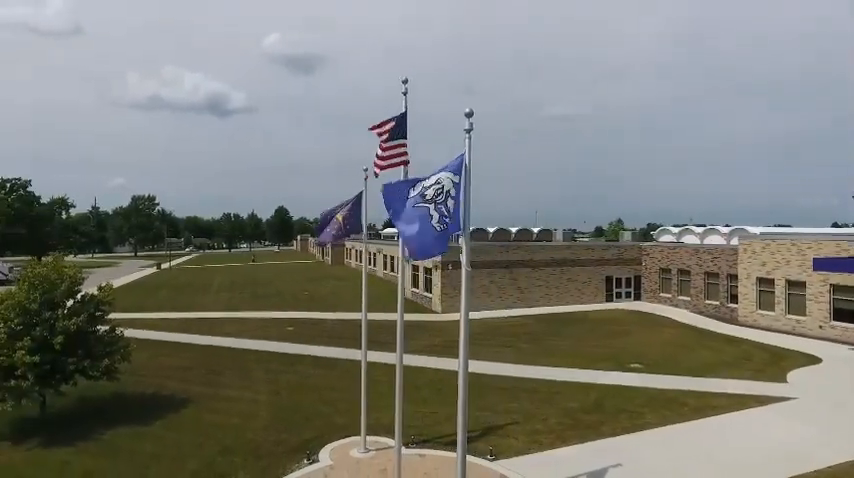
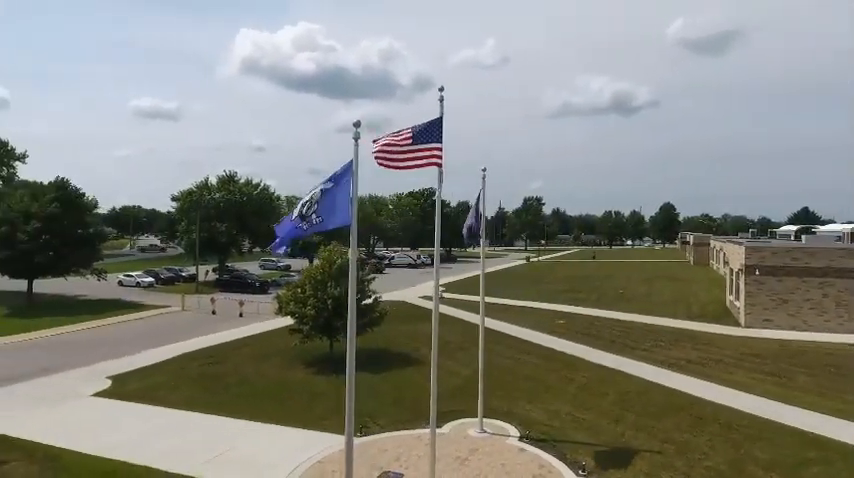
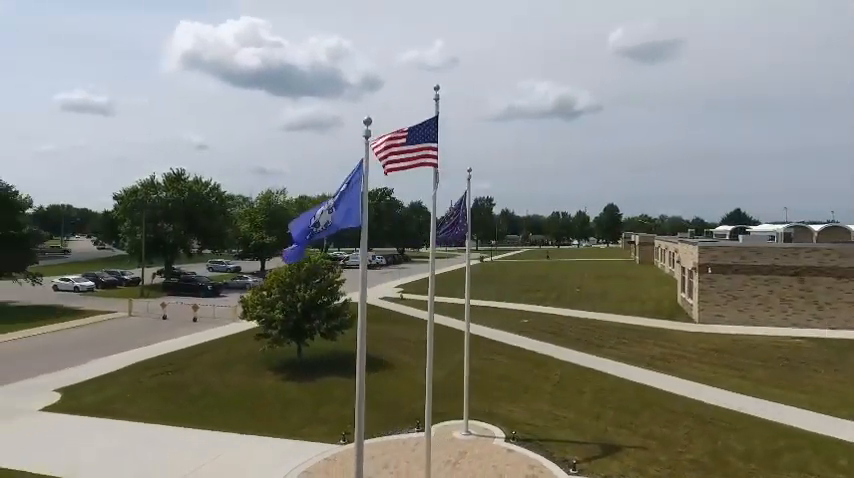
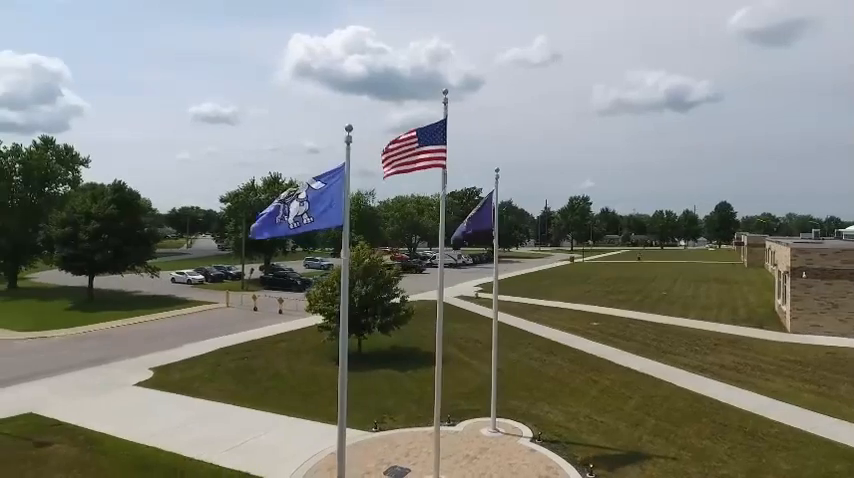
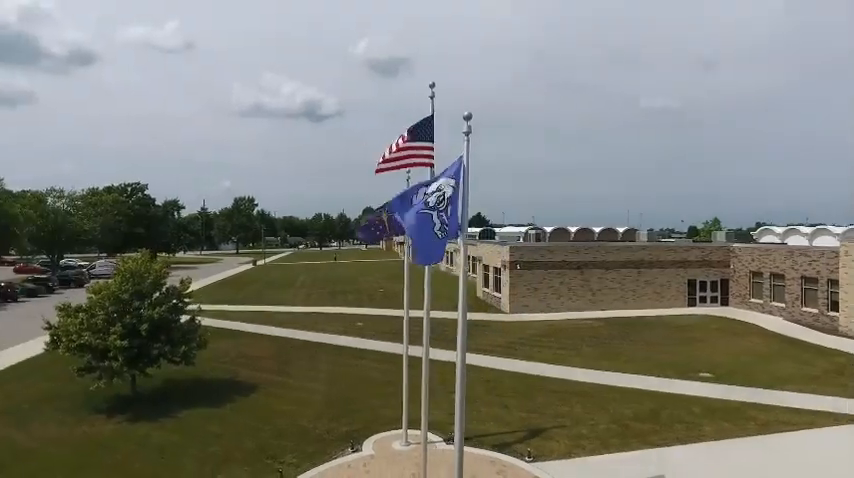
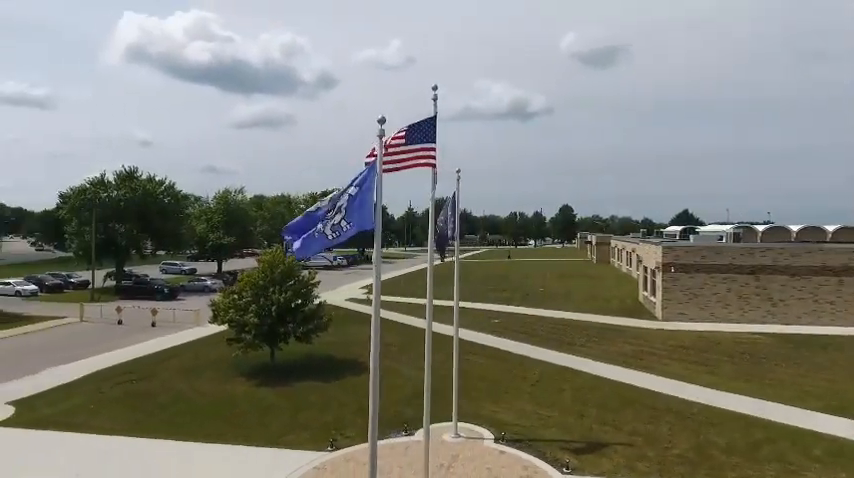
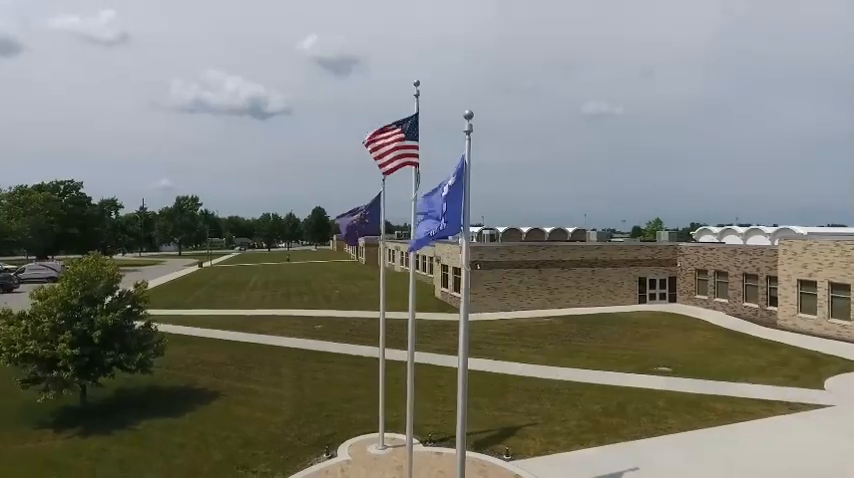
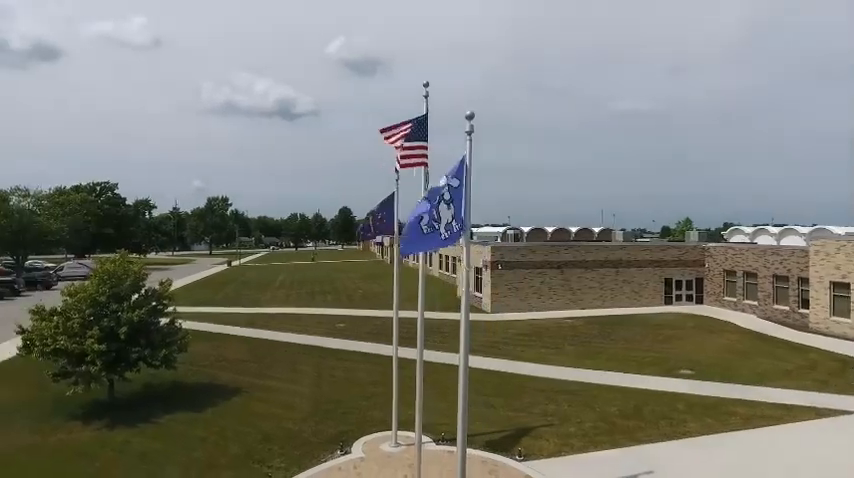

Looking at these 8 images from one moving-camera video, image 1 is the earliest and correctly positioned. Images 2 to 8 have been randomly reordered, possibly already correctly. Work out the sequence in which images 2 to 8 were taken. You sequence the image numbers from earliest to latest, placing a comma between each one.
7, 8, 5, 6, 3, 2, 4
